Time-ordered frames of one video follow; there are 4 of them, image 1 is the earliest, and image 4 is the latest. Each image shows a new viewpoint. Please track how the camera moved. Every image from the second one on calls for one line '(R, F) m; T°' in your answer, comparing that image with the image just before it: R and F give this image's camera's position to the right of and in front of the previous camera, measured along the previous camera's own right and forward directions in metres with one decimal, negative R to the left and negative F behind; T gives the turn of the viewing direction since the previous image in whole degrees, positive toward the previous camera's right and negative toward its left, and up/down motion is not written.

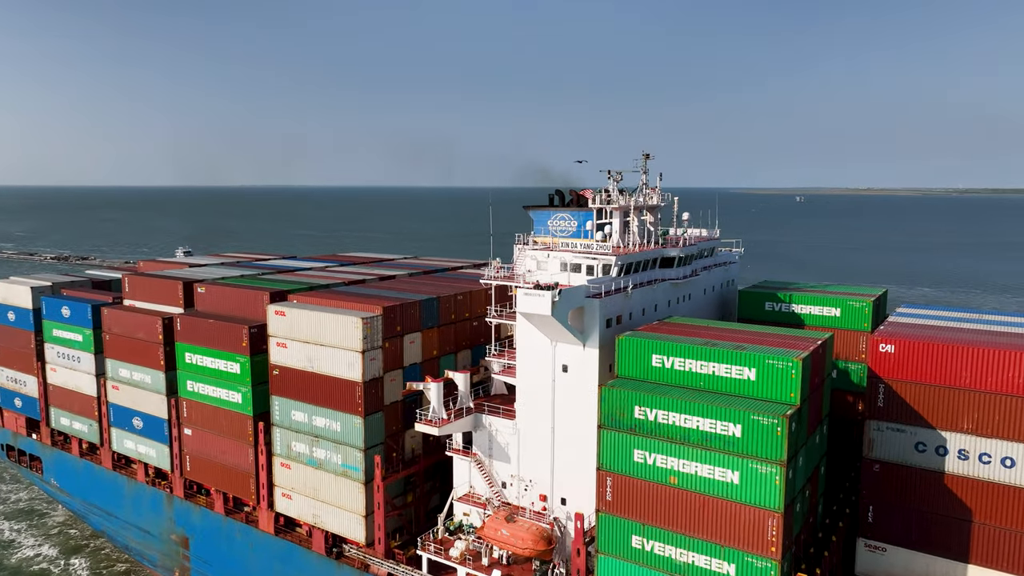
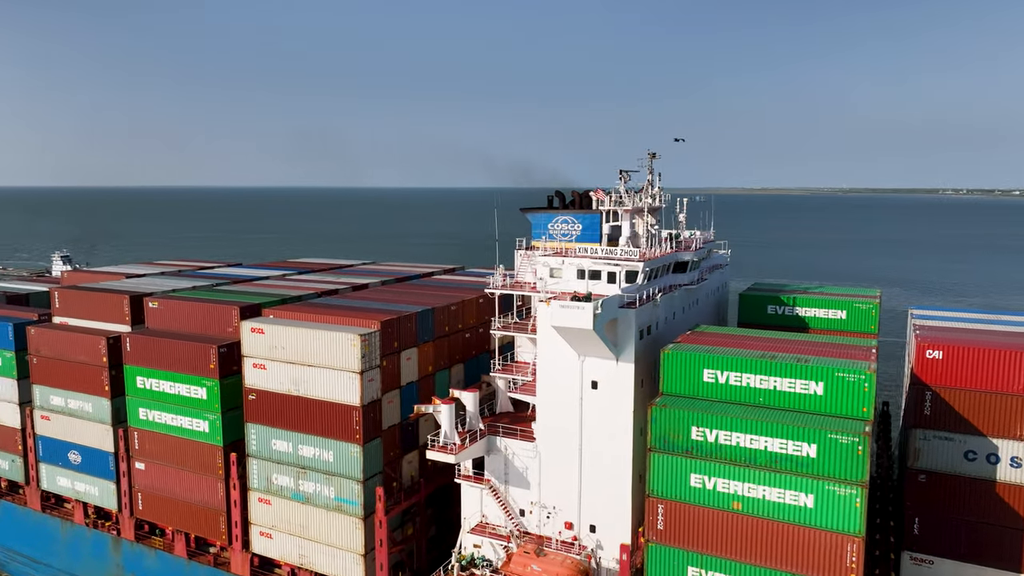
(-3.0, +2.1) m; +7°
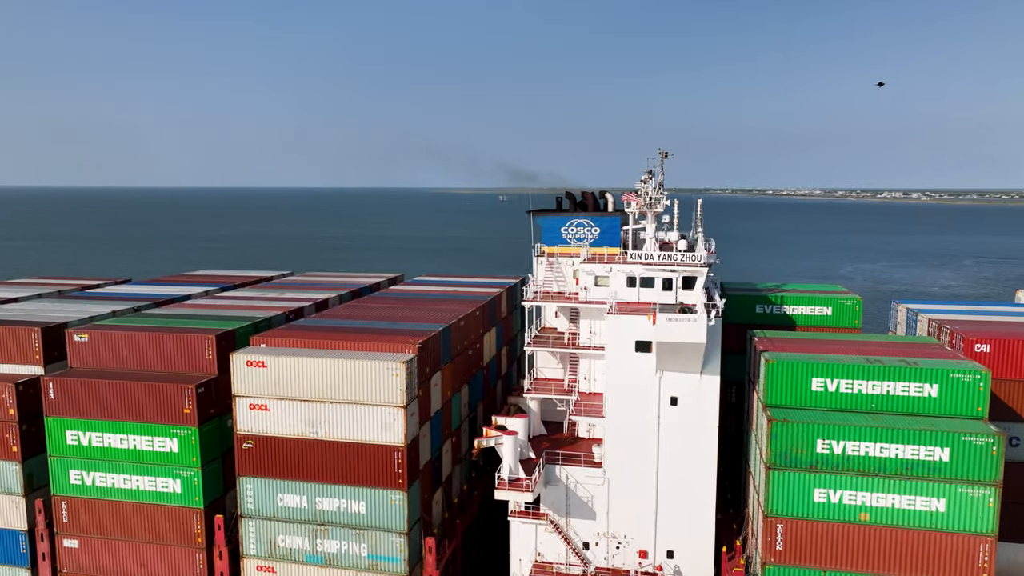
(-6.4, +3.0) m; +15°
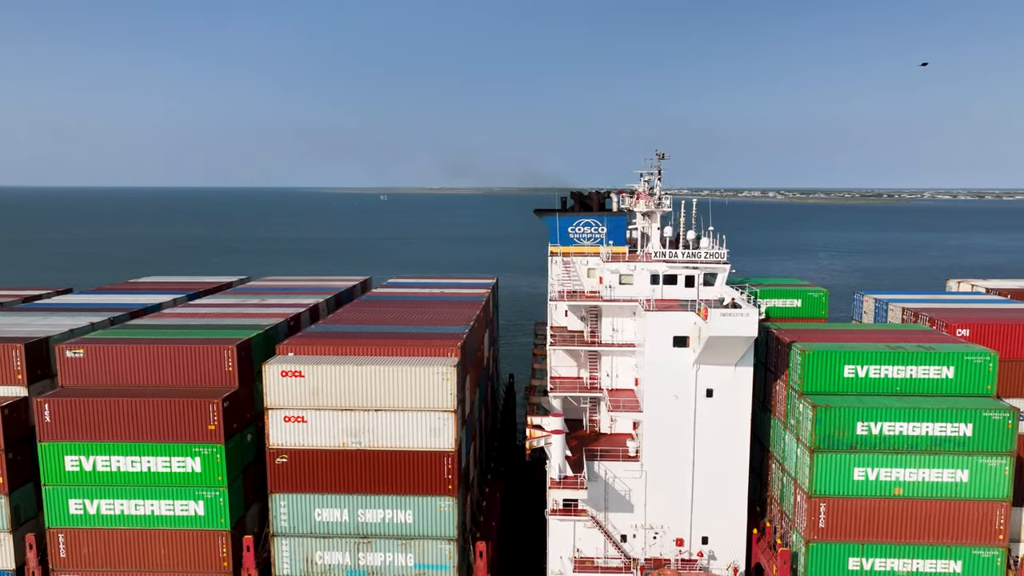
(-4.0, +0.2) m; +9°
